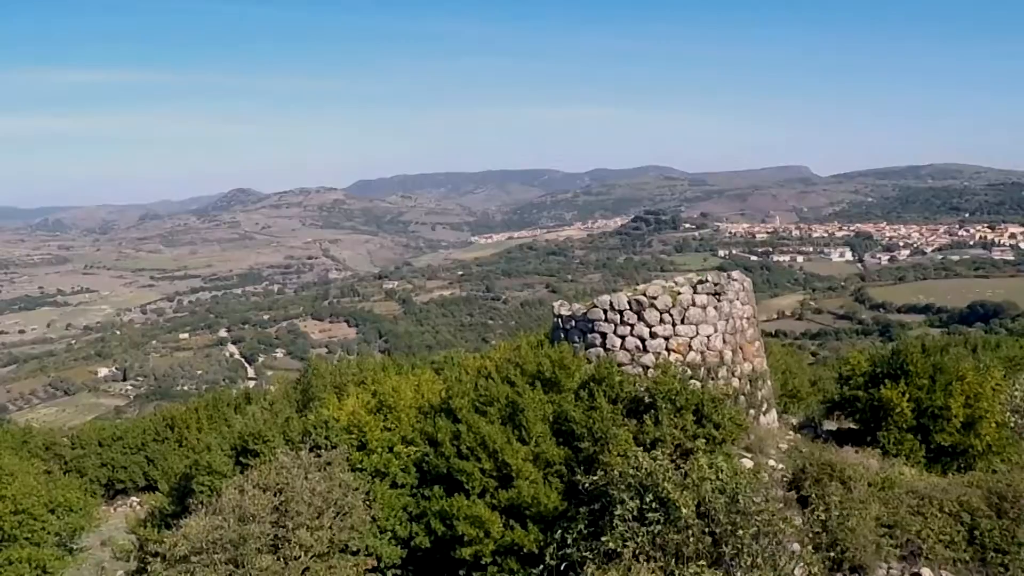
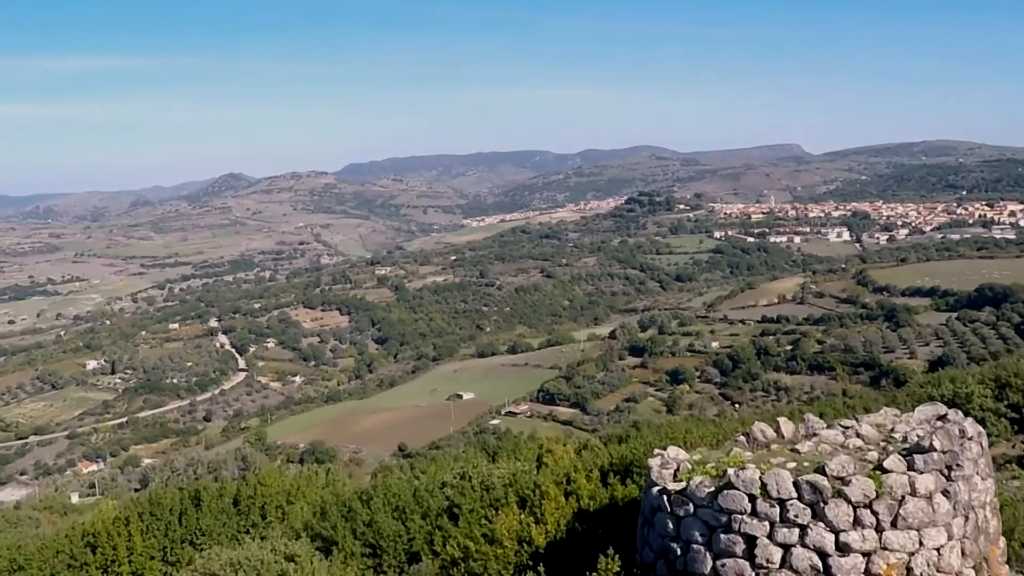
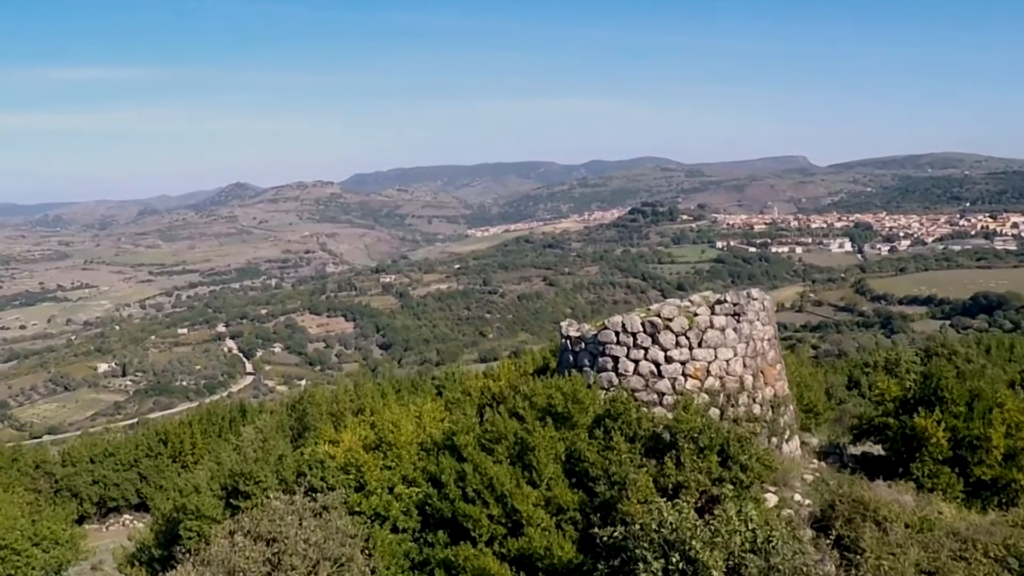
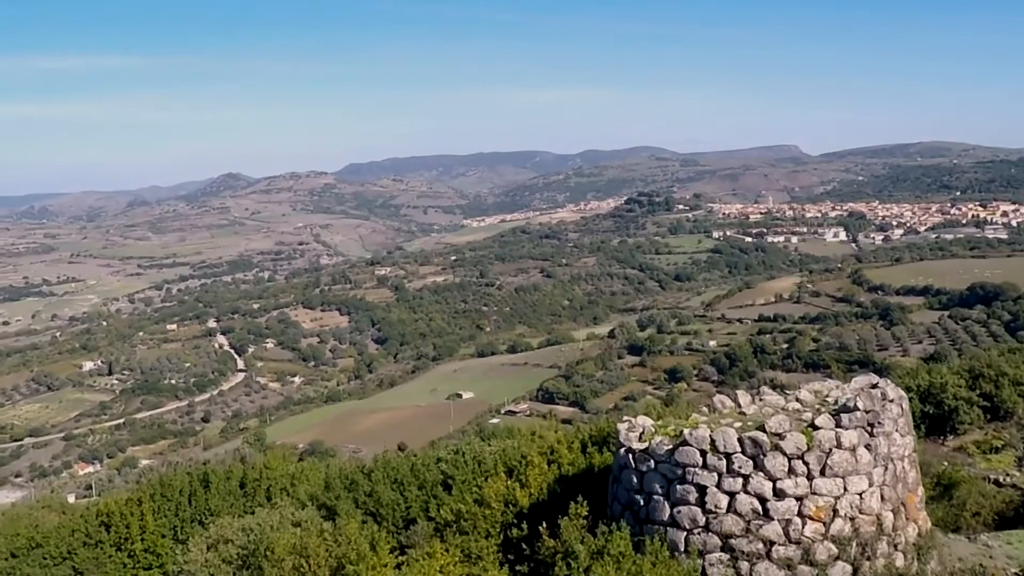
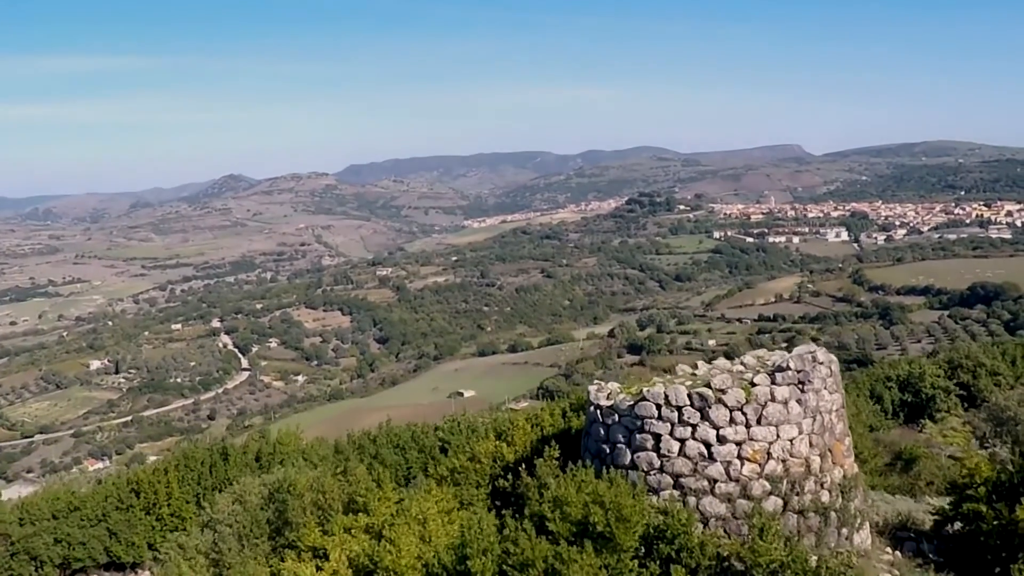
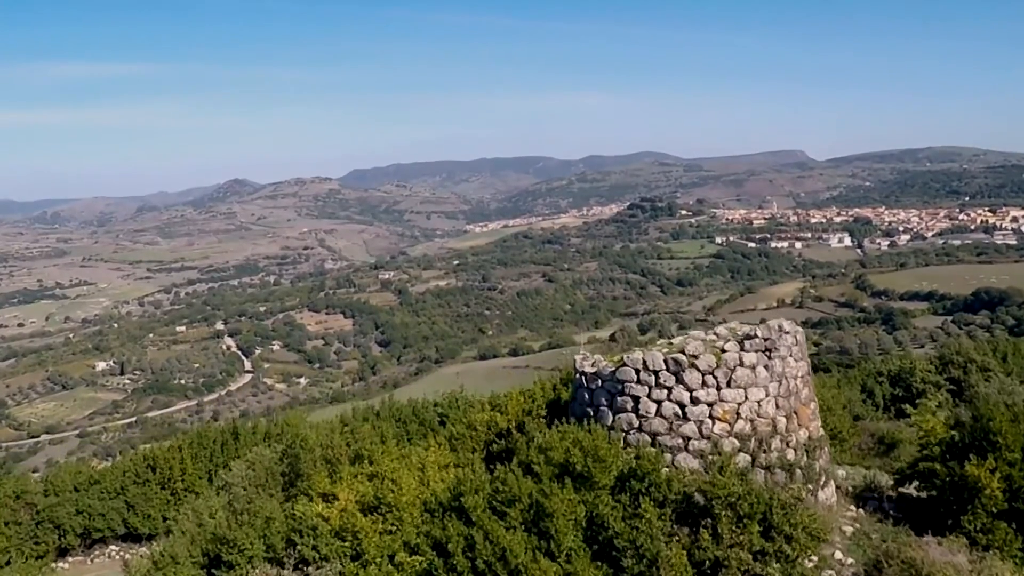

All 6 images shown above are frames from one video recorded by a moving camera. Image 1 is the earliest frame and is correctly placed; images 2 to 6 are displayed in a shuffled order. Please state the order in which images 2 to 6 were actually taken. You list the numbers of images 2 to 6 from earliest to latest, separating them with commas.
3, 6, 5, 4, 2
